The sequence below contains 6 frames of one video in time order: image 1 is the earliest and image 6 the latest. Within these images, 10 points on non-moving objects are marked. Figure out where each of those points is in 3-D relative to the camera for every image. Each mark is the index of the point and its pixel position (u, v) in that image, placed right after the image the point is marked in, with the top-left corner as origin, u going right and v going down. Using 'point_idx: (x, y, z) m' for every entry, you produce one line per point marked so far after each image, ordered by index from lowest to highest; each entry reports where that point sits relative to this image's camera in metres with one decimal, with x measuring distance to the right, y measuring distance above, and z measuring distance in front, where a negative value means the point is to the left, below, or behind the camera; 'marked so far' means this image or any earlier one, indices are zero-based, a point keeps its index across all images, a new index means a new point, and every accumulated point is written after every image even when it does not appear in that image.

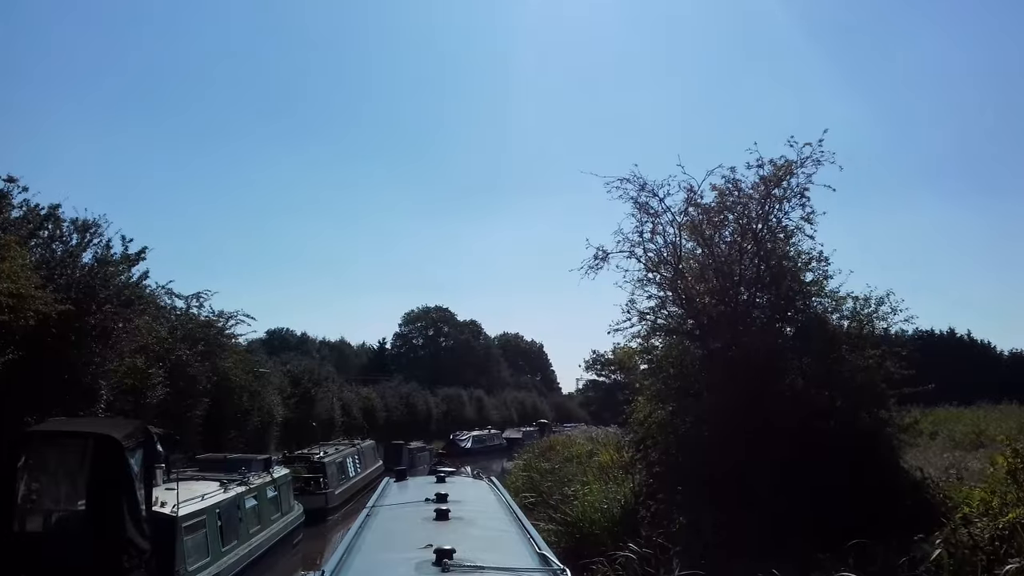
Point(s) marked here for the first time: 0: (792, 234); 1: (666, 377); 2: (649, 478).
0: (+3.2, +0.6, +9.1) m
1: (+1.9, -1.1, +9.5) m
2: (+1.8, -2.5, +10.4) m
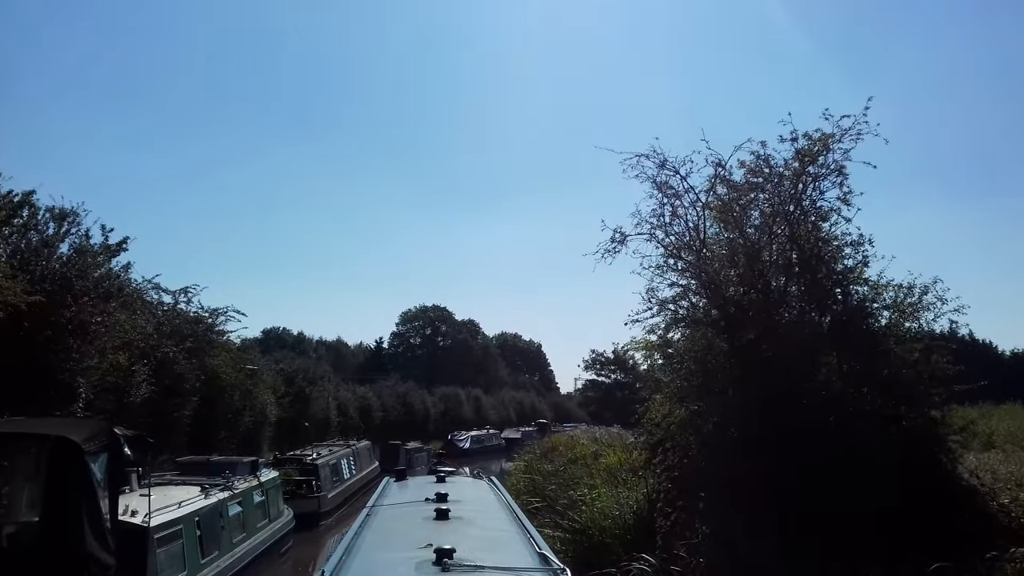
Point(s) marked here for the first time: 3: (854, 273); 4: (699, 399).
0: (+3.3, +0.8, +8.2) m
1: (+1.9, -0.9, +8.7) m
2: (+1.9, -2.3, +9.5) m
3: (+3.5, +0.2, +8.2) m
4: (+2.0, -1.2, +8.5) m
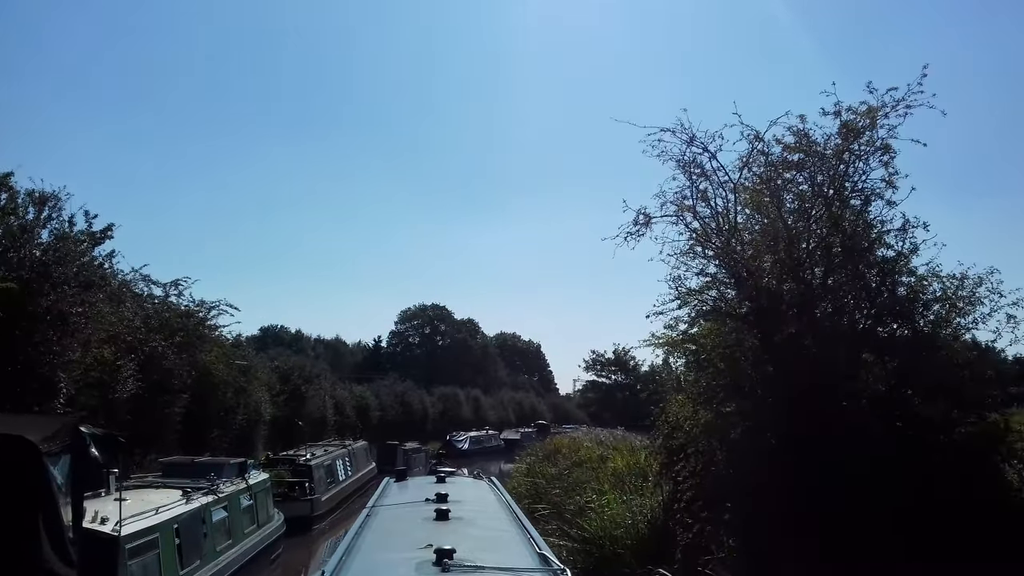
0: (+3.4, +0.8, +7.5) m
1: (+2.0, -0.8, +7.9) m
2: (+1.9, -2.2, +8.8) m
3: (+3.6, +0.2, +7.4) m
4: (+2.1, -1.1, +7.8) m
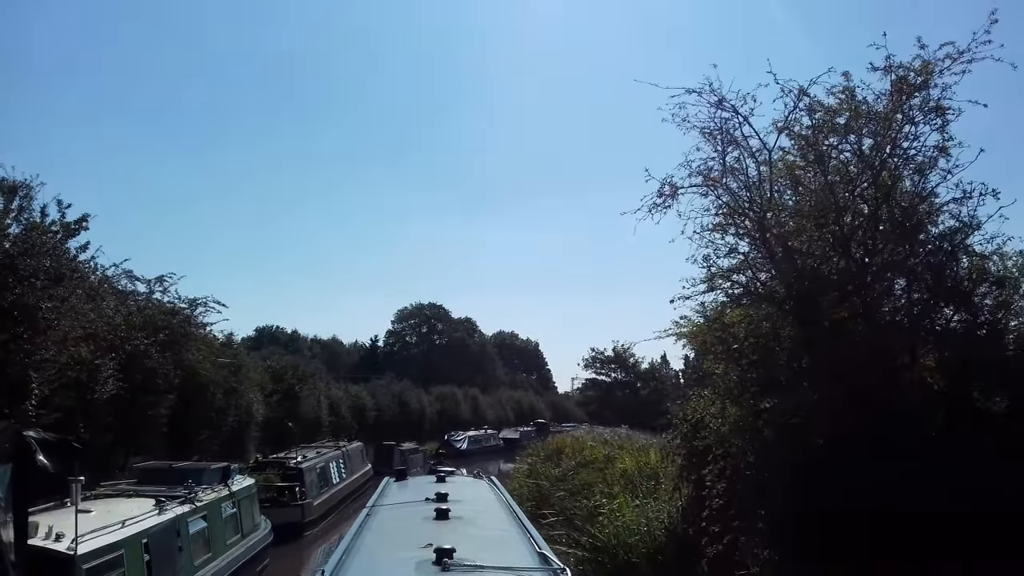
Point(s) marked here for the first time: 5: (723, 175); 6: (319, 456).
0: (+3.5, +1.0, +6.6) m
1: (+2.1, -0.7, +7.1) m
2: (+2.0, -2.1, +7.9) m
3: (+3.7, +0.4, +6.6) m
4: (+2.2, -0.9, +6.9) m
5: (+1.8, +1.0, +6.9) m
6: (-4.6, -4.0, +18.9) m
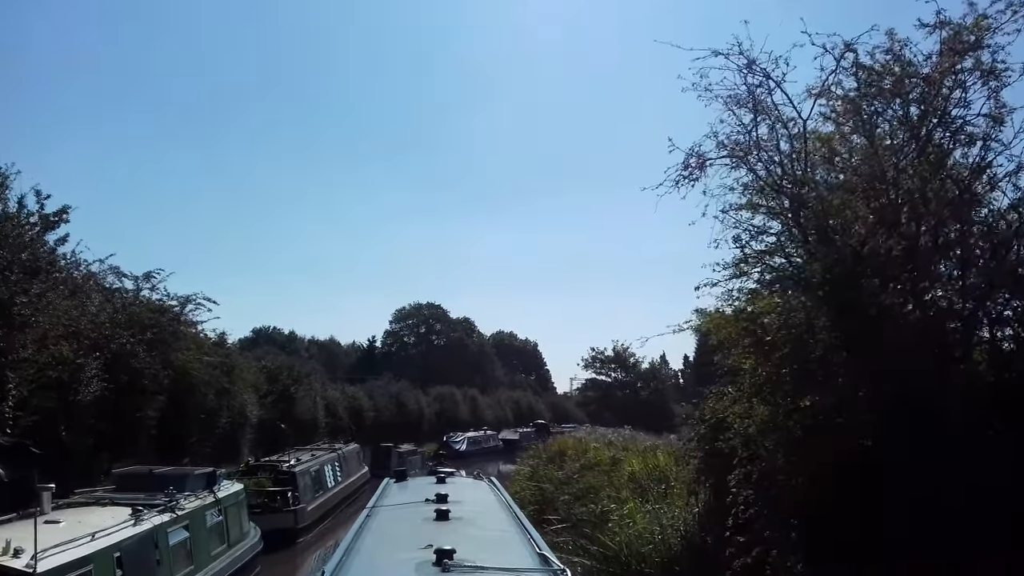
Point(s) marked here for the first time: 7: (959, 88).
0: (+3.5, +1.1, +6.0) m
1: (+2.1, -0.6, +6.4) m
2: (+2.1, -2.0, +7.2) m
3: (+3.7, +0.5, +5.9) m
4: (+2.3, -0.8, +6.3) m
5: (+1.9, +1.1, +6.2) m
6: (-4.6, -3.9, +18.2) m
7: (+3.4, +1.5, +5.9) m
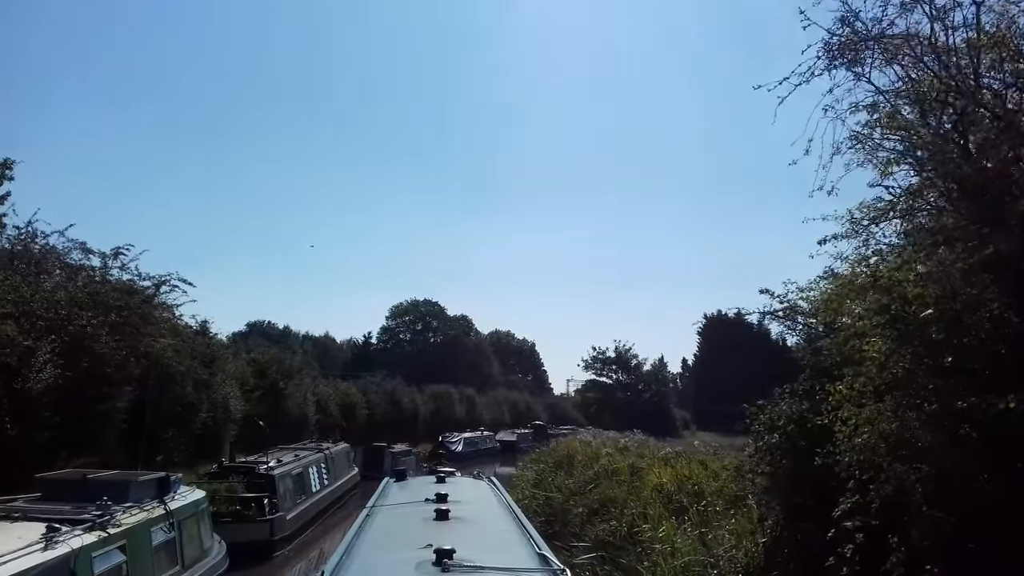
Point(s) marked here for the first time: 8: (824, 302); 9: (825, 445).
0: (+3.8, +1.4, +4.2) m
1: (+2.4, -0.3, +4.6) m
2: (+2.3, -1.7, +5.4) m
3: (+4.0, +0.7, +4.1) m
4: (+2.5, -0.6, +4.5) m
5: (+2.1, +1.3, +4.4) m
6: (-4.5, -3.5, +16.4) m
7: (+3.6, +1.7, +4.2) m
8: (+2.2, -0.2, +6.1) m
9: (+2.3, -1.2, +5.9) m
